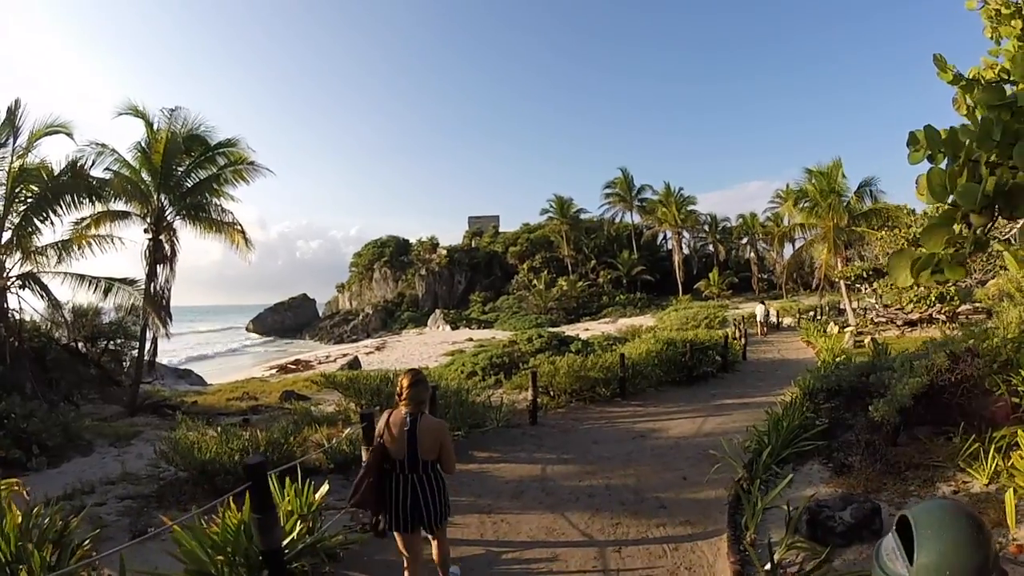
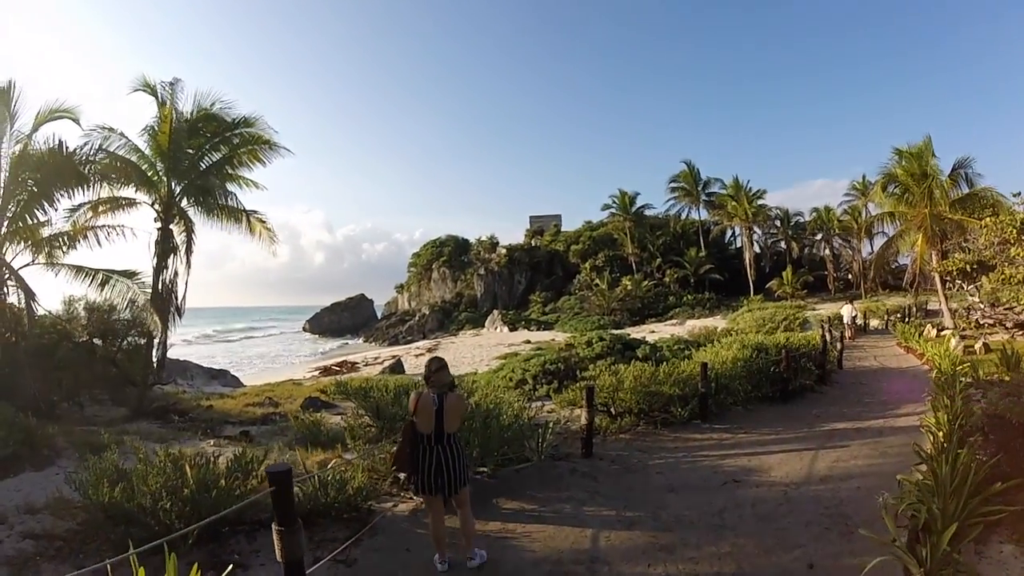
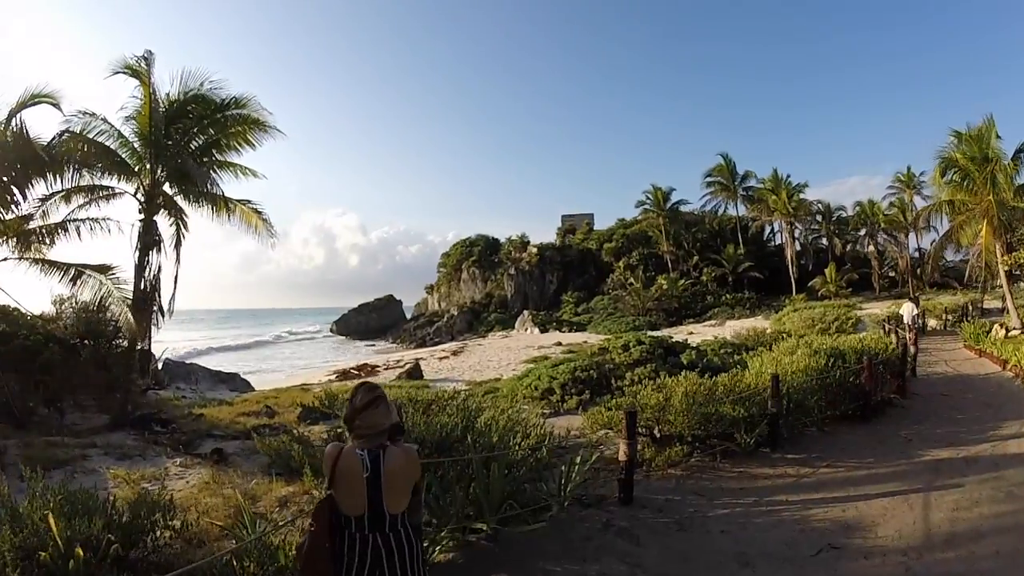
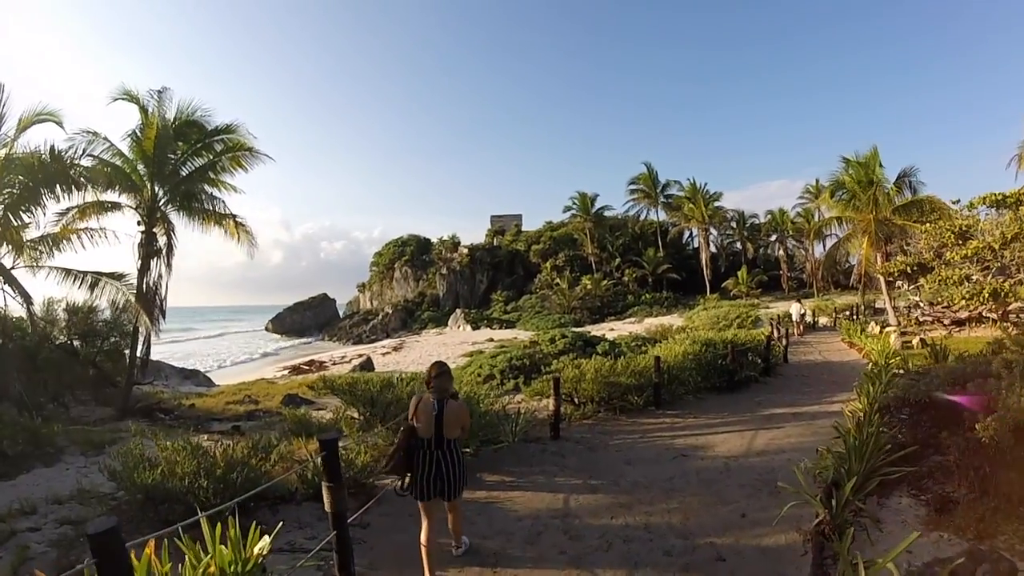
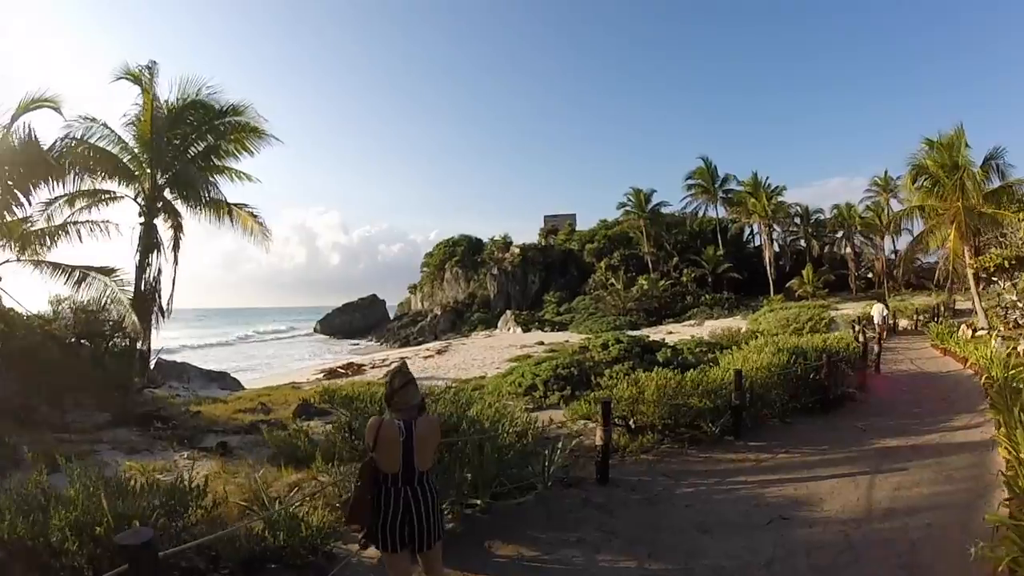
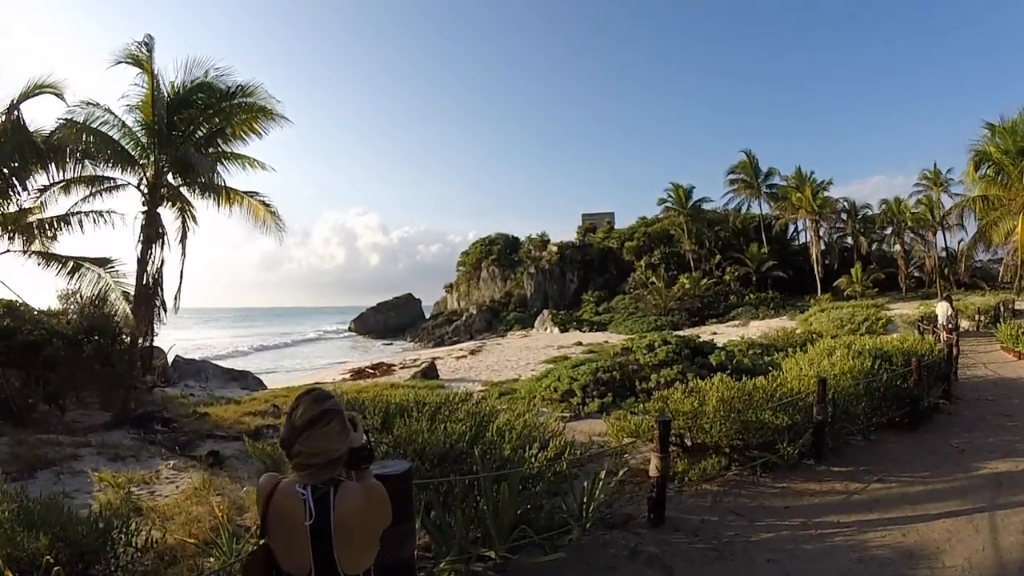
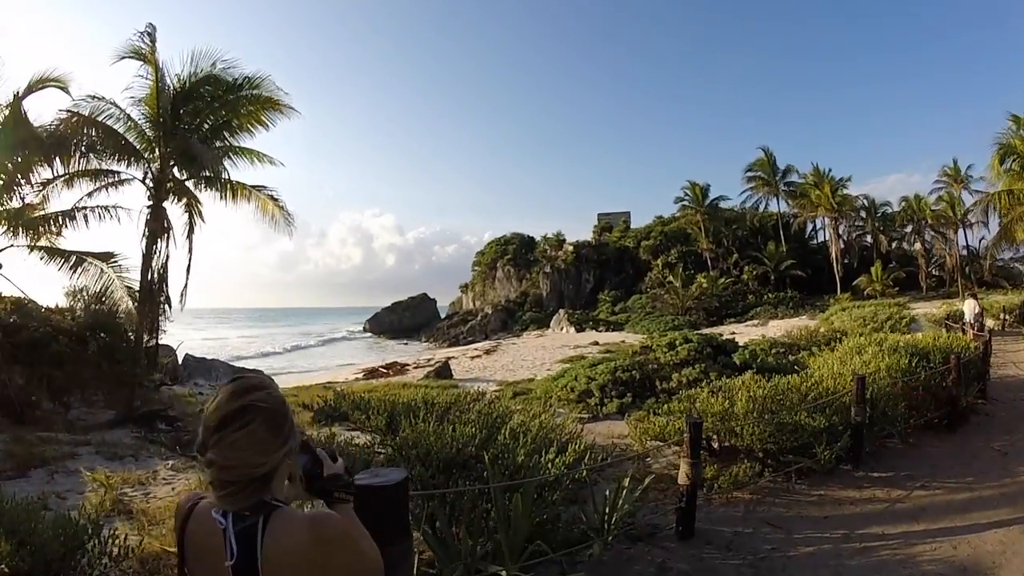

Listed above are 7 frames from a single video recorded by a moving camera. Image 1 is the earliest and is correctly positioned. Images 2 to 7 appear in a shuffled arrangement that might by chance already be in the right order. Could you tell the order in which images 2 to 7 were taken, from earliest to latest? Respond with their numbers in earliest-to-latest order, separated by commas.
4, 2, 5, 3, 6, 7
